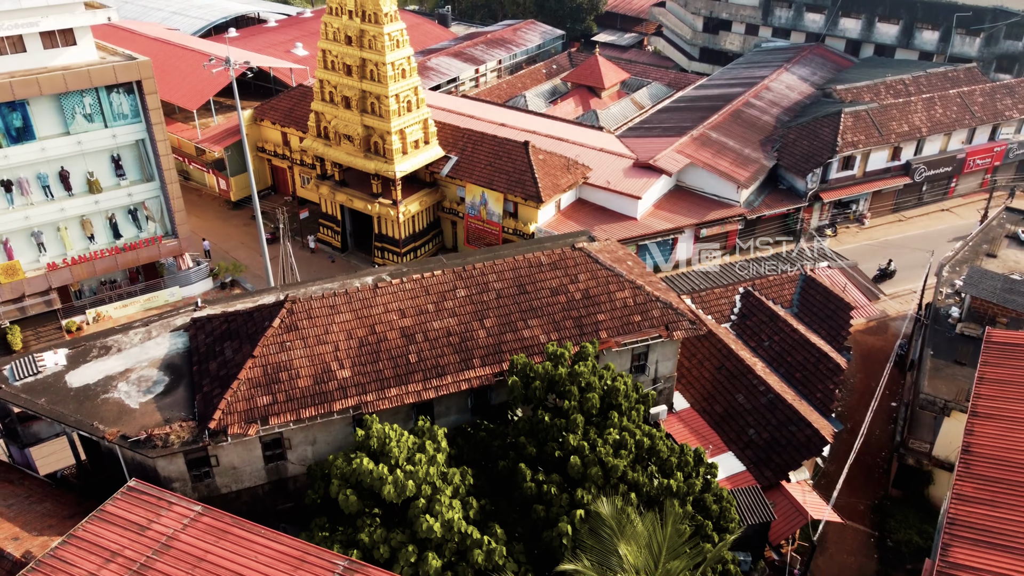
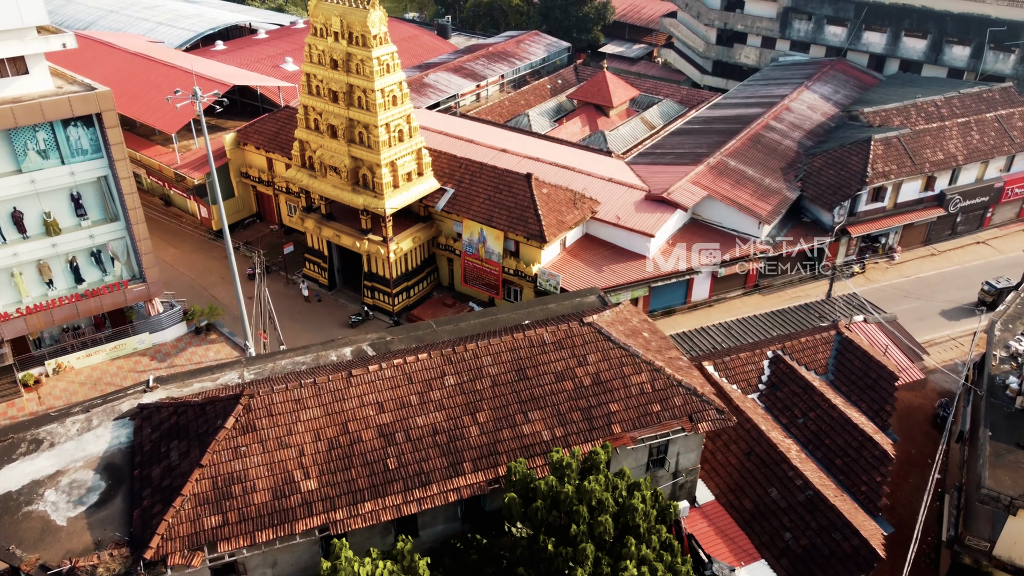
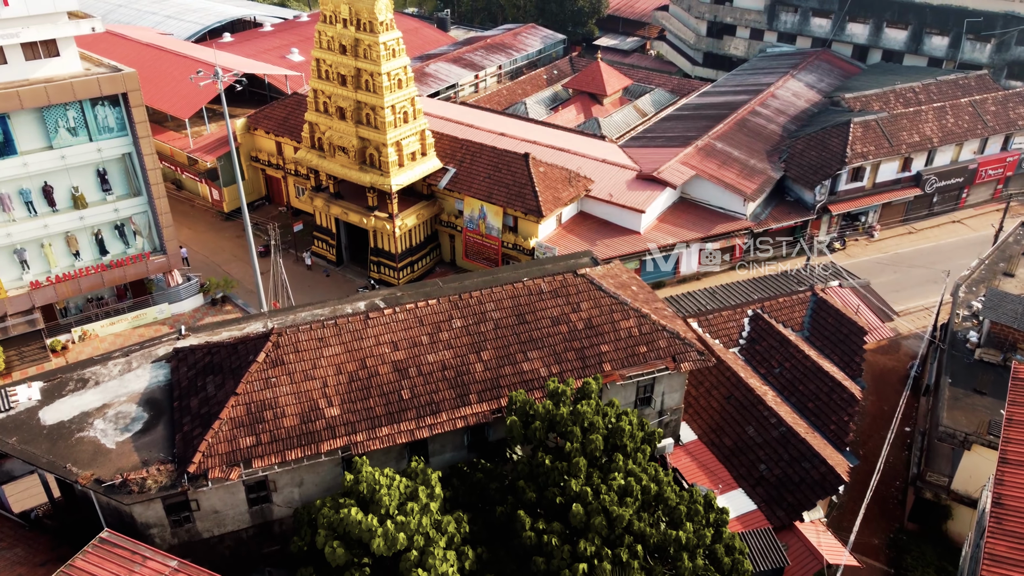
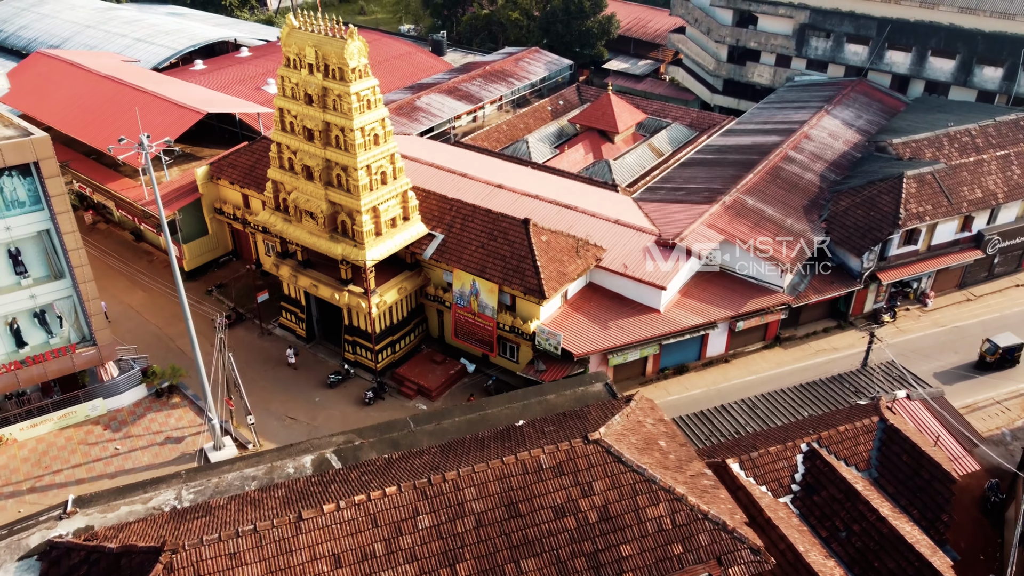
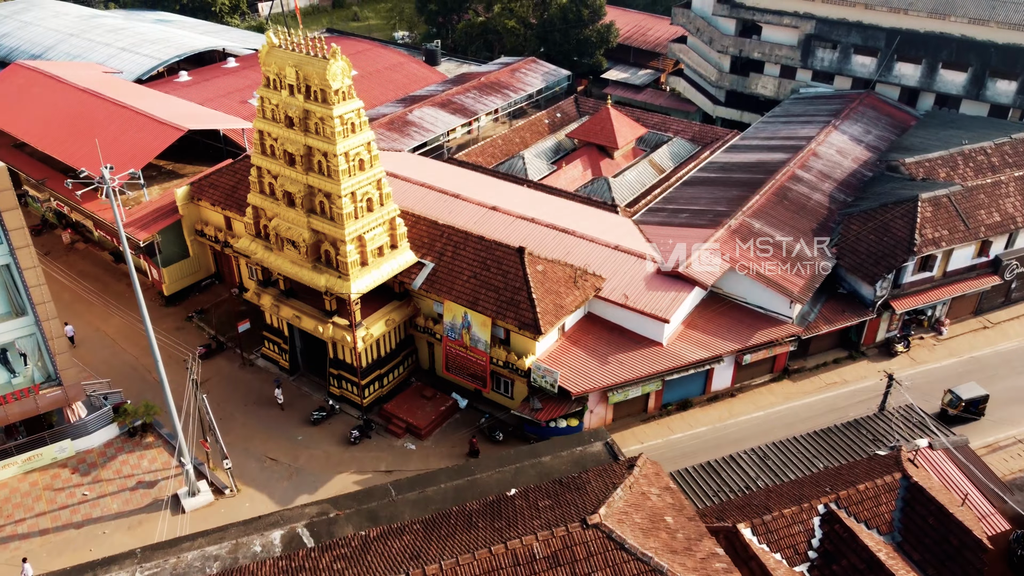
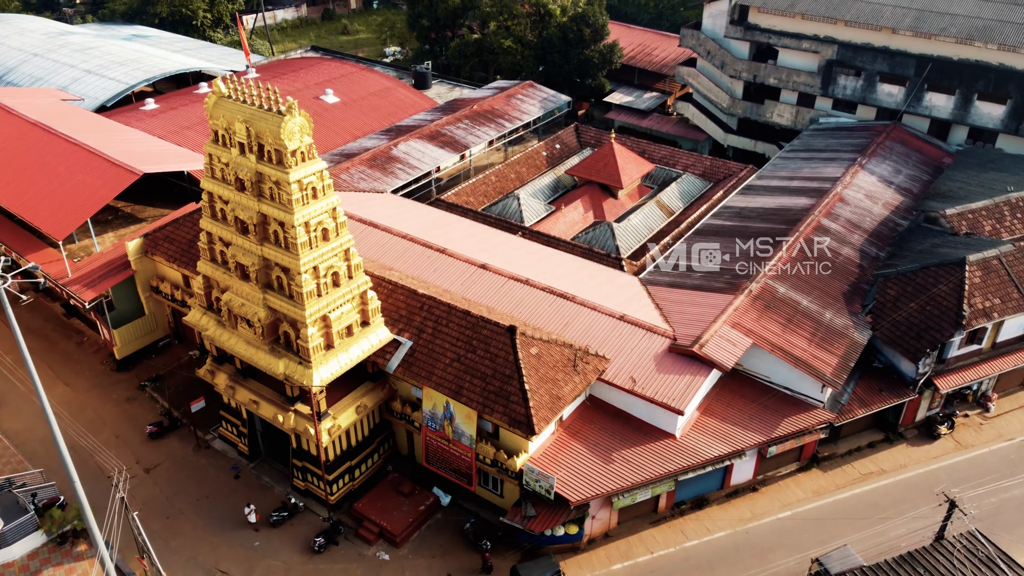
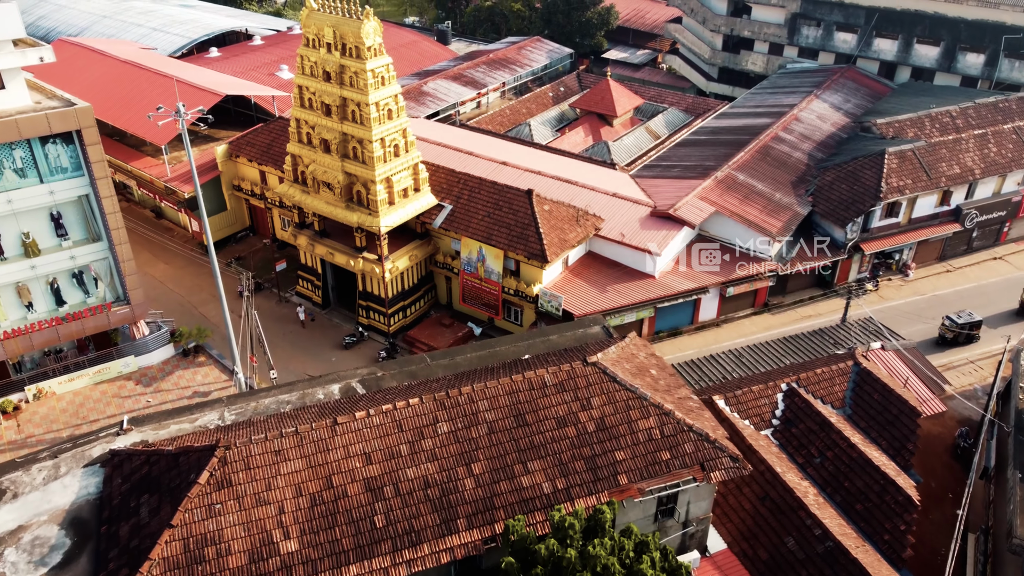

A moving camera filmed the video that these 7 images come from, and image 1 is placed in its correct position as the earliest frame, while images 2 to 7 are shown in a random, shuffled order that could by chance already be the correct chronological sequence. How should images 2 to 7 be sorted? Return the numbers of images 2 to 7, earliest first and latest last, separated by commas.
3, 2, 7, 4, 5, 6
